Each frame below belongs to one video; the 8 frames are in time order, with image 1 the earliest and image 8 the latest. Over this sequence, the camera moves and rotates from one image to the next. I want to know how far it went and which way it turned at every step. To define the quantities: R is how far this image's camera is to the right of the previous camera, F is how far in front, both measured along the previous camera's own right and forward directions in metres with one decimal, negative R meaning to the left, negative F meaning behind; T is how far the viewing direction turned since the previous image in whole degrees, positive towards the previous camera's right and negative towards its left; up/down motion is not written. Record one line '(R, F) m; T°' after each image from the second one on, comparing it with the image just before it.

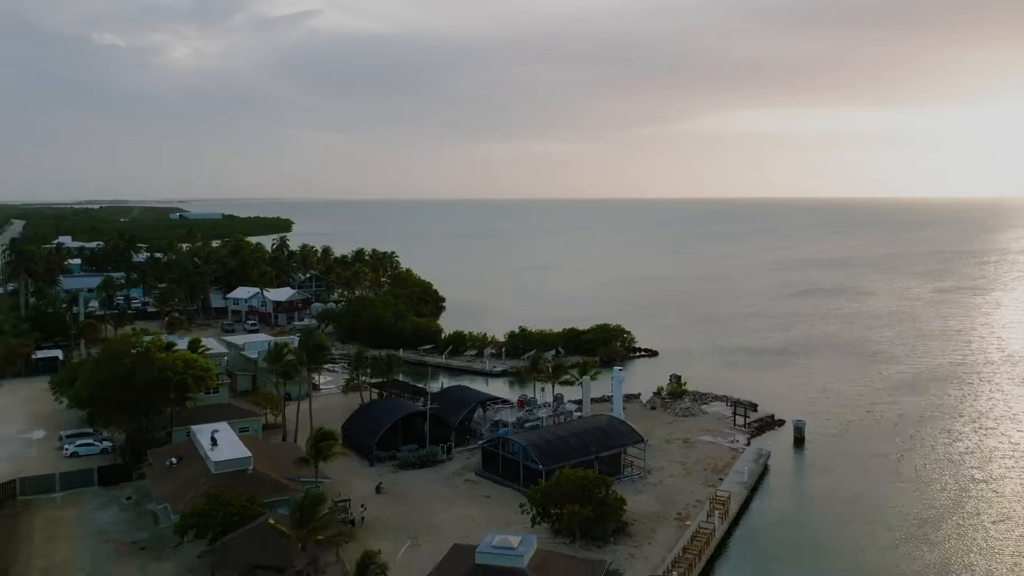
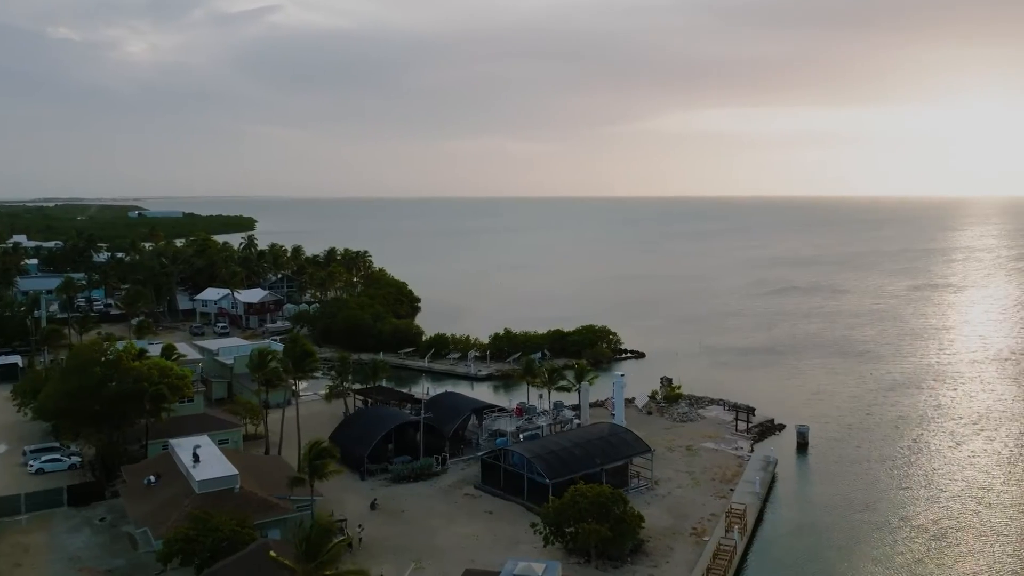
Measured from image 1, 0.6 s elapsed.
(-1.5, +1.9) m; +2°
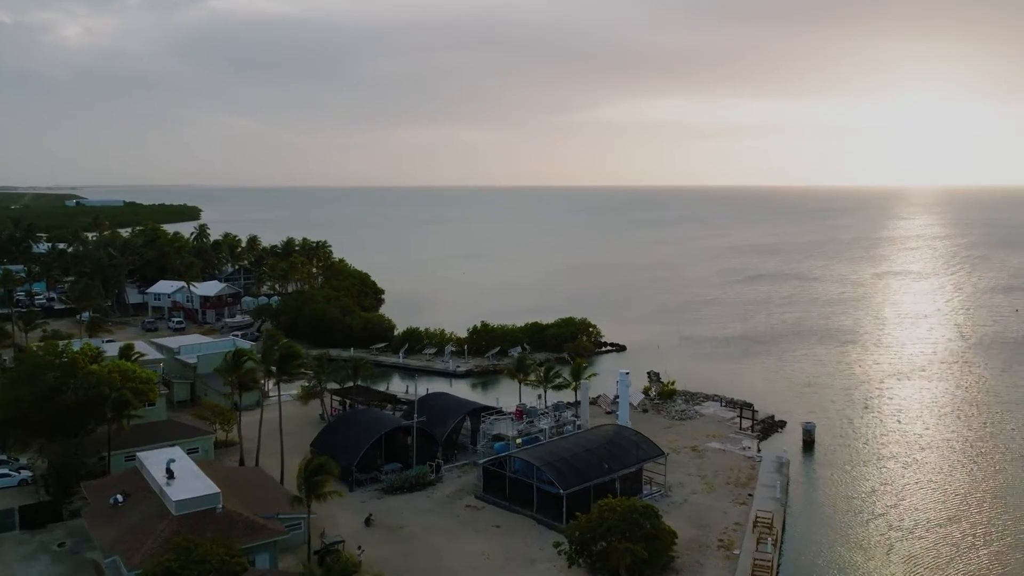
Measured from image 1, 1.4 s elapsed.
(-2.0, +2.8) m; +3°
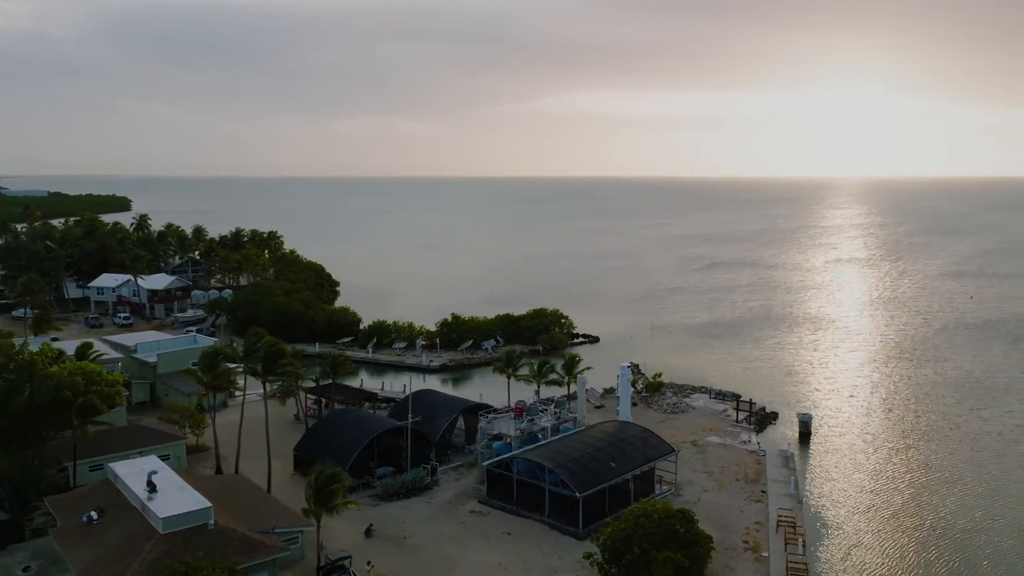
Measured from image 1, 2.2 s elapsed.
(-2.3, +2.0) m; +4°
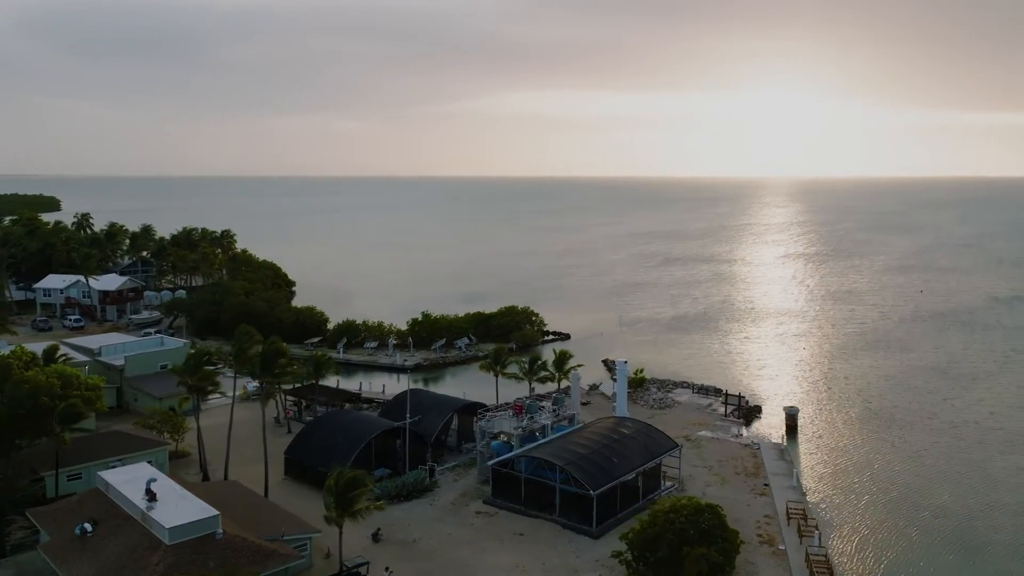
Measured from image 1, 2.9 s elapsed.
(-2.2, +0.8) m; +4°
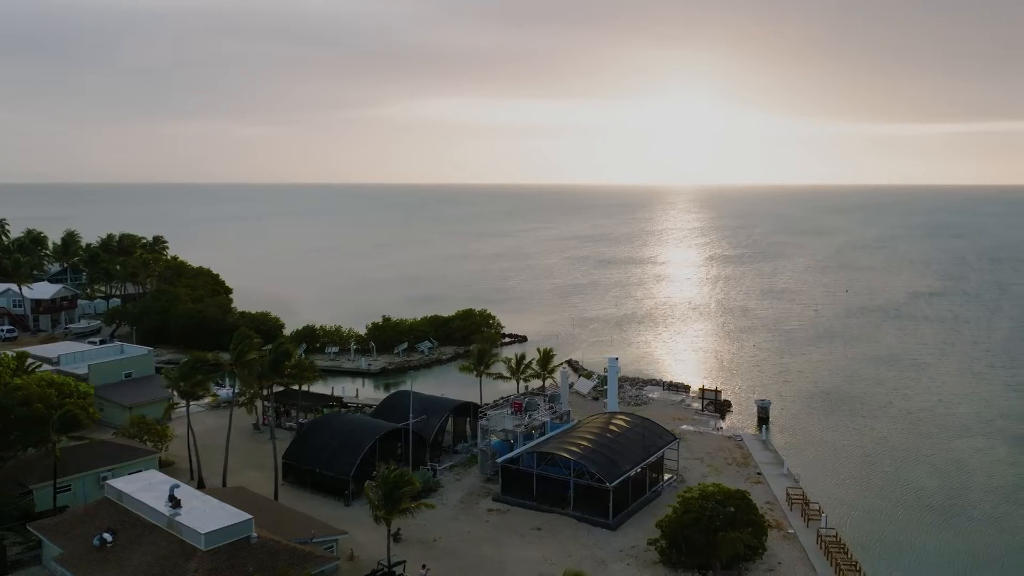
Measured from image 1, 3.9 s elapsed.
(-3.2, -0.1) m; +6°
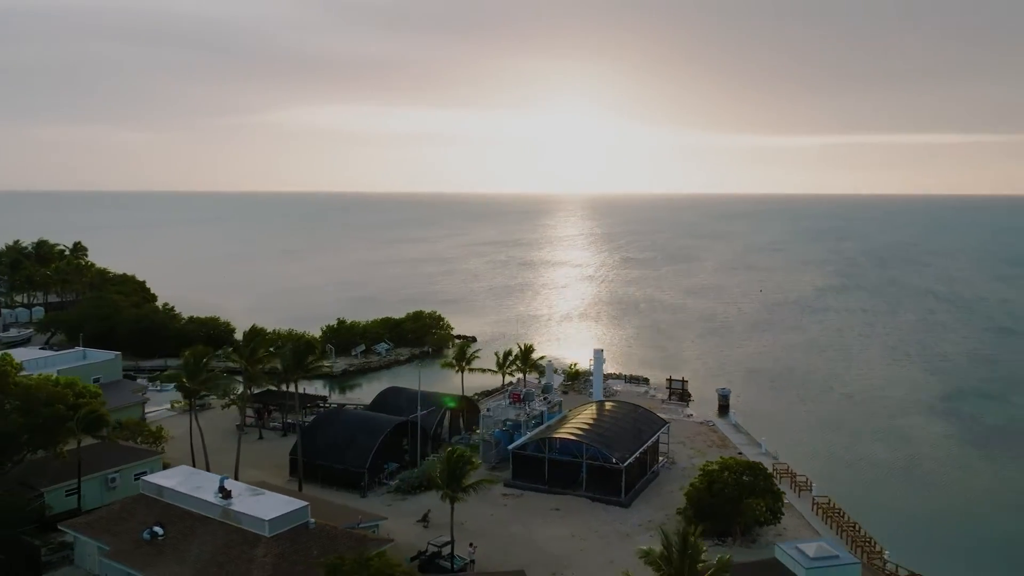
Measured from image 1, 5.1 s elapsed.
(-4.0, -1.1) m; +7°
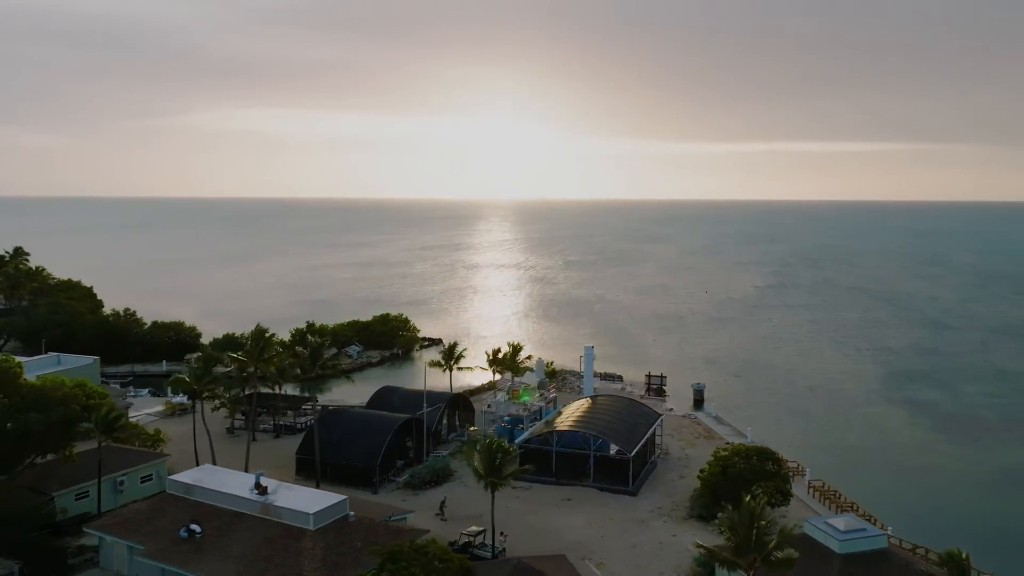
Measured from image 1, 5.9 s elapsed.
(-2.8, -0.6) m; +5°
